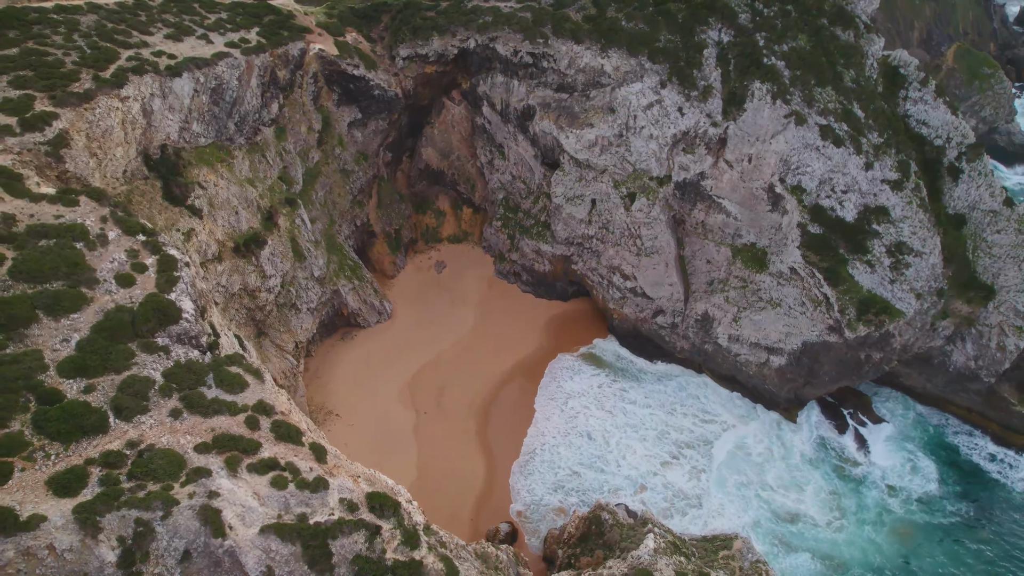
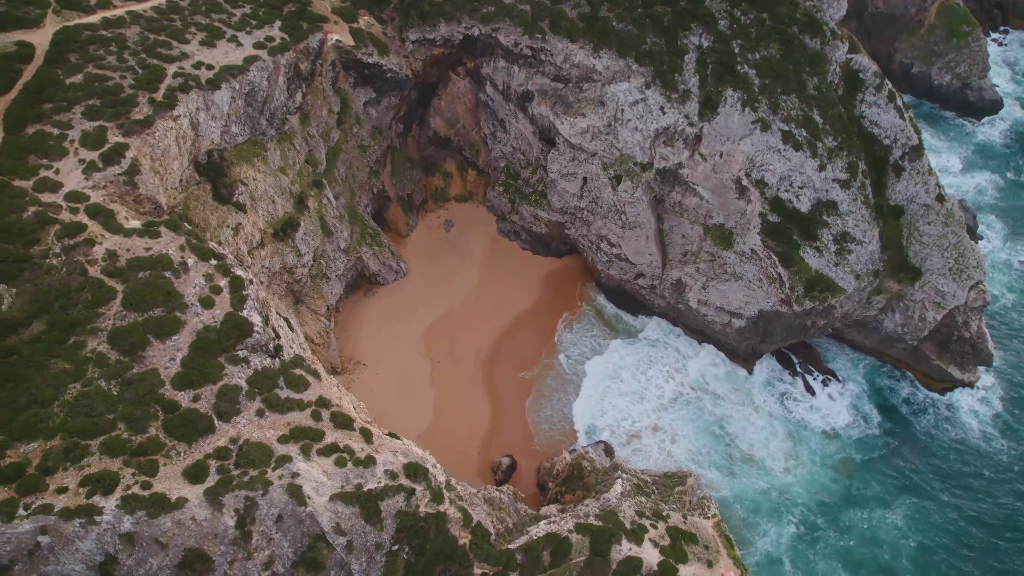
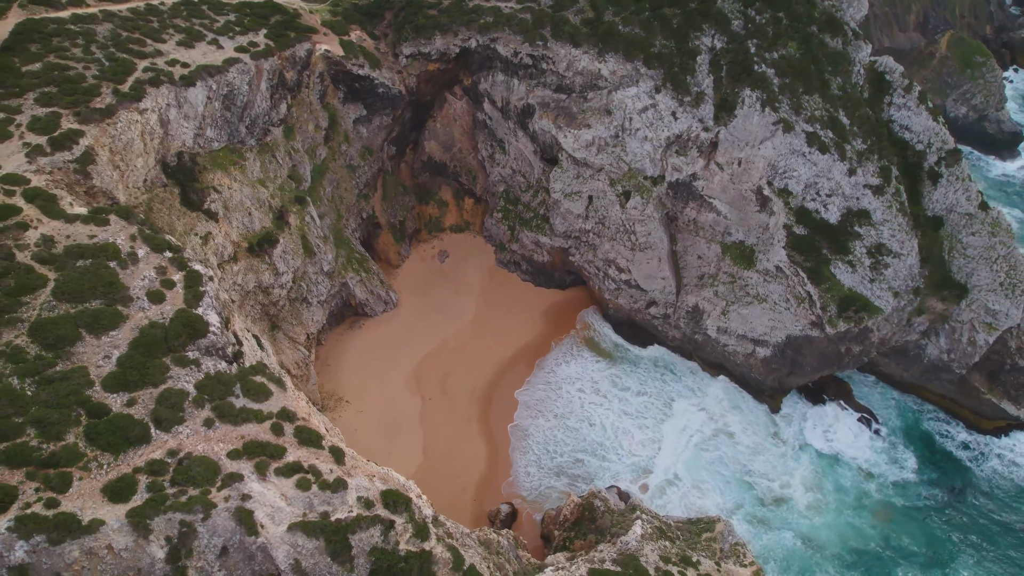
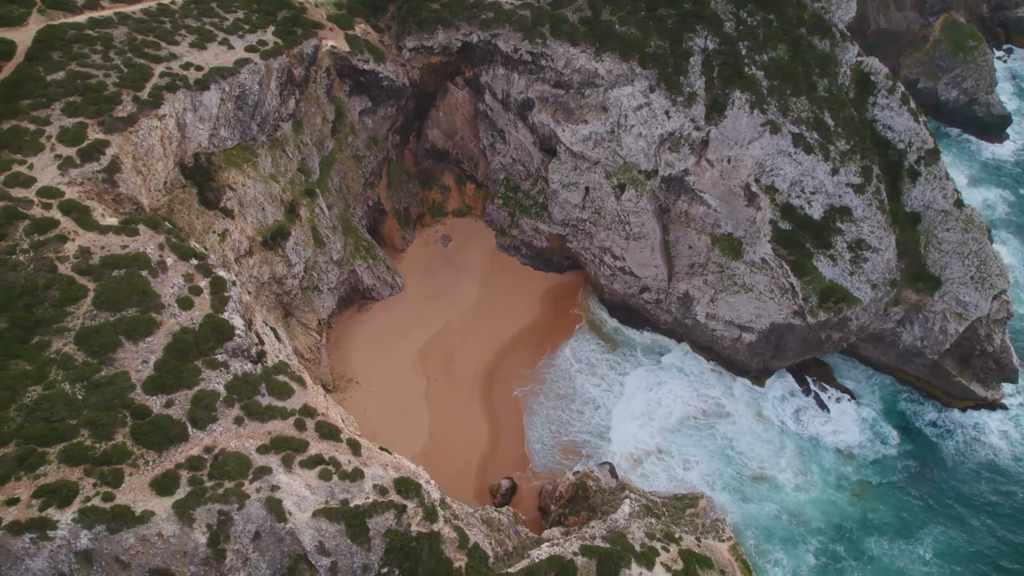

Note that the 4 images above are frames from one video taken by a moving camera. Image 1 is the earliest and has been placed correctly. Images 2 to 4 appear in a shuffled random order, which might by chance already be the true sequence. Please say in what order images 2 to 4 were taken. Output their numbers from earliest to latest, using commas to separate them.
3, 4, 2
